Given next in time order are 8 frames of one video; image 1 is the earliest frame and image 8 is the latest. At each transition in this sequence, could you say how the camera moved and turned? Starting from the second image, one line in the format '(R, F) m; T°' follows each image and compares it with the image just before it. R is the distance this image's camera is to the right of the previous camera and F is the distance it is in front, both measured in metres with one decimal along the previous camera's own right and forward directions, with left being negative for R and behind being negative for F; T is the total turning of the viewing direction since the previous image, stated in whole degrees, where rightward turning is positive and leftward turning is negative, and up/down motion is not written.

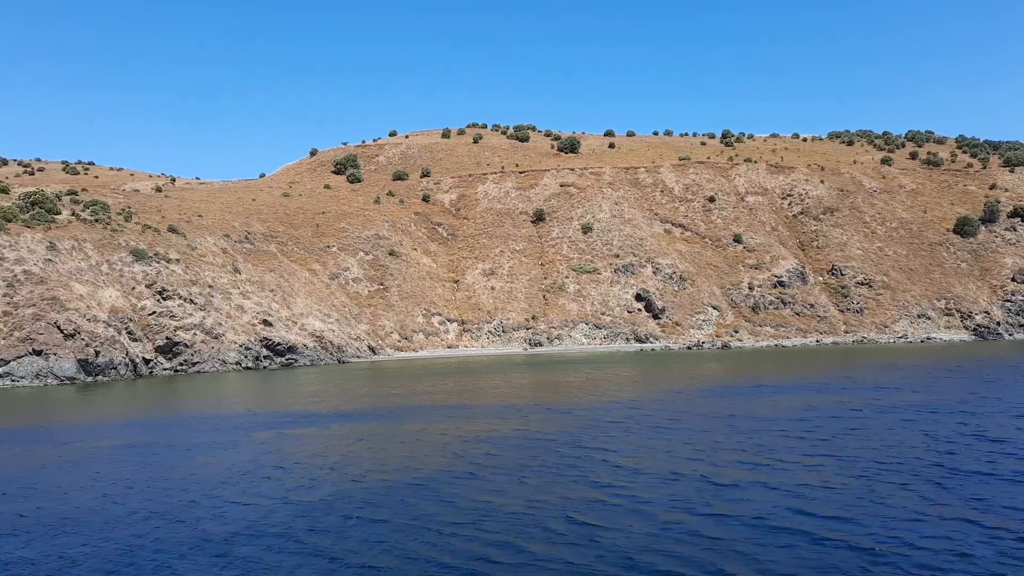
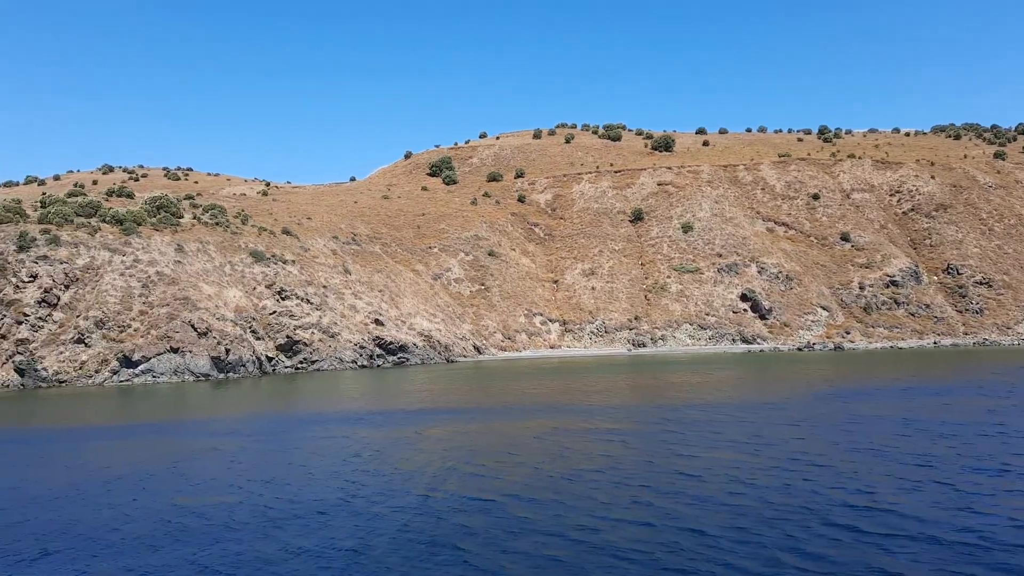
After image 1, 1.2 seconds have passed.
(-2.7, -0.2) m; -5°
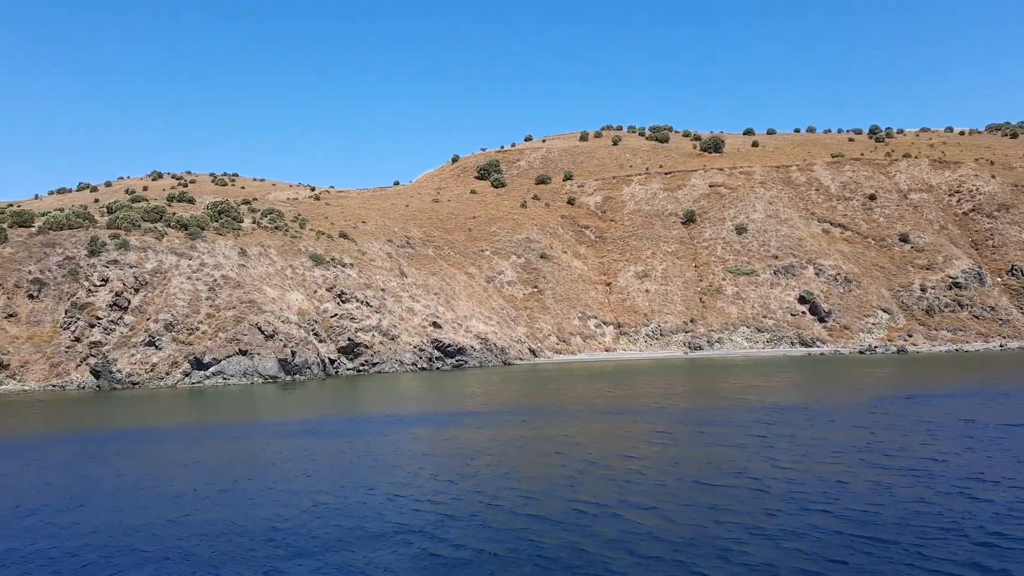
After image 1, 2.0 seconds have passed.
(-1.8, 0.0) m; -2°
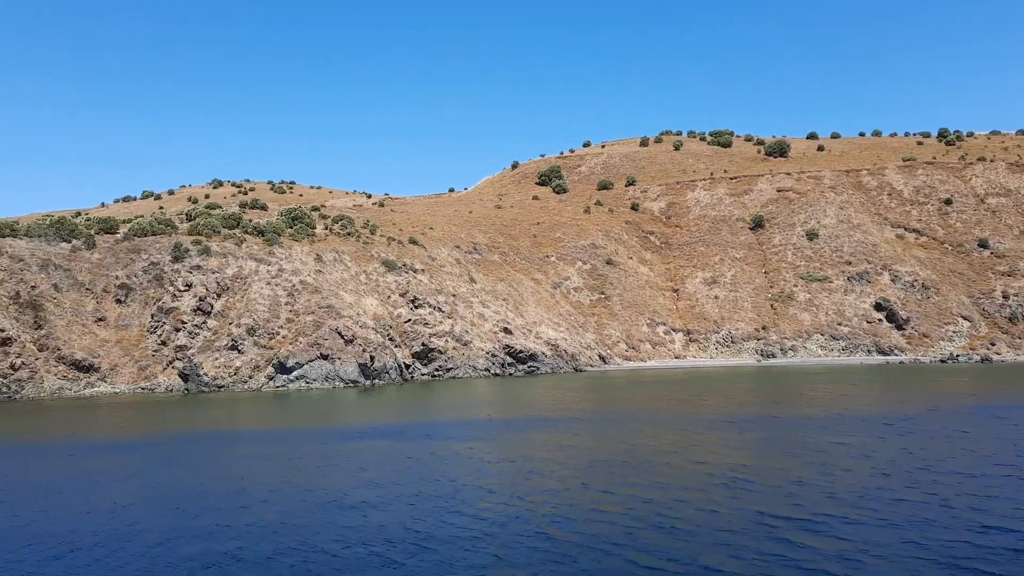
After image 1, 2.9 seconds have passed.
(-2.1, +0.1) m; -3°
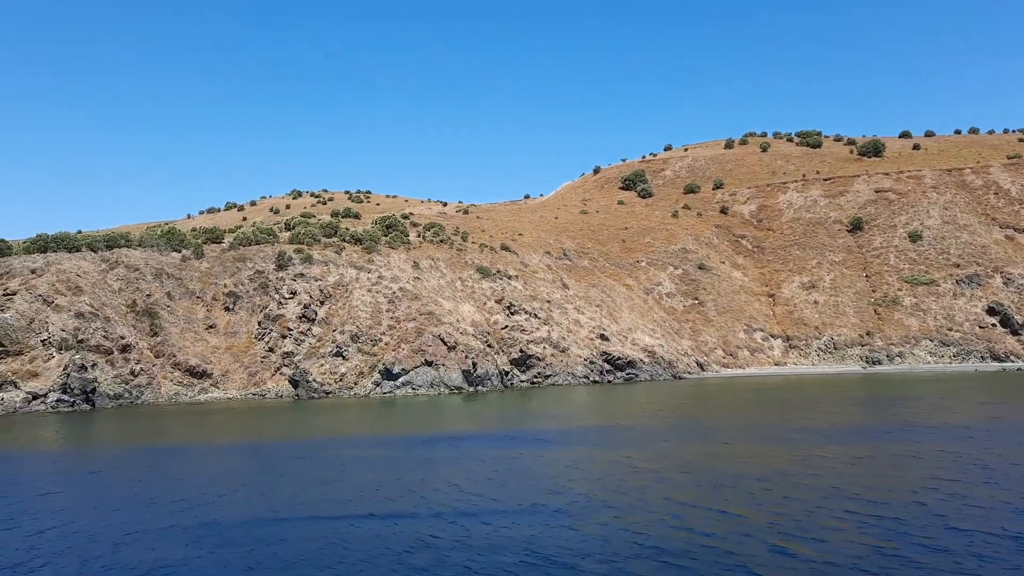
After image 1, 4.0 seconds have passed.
(-2.3, +0.4) m; -5°
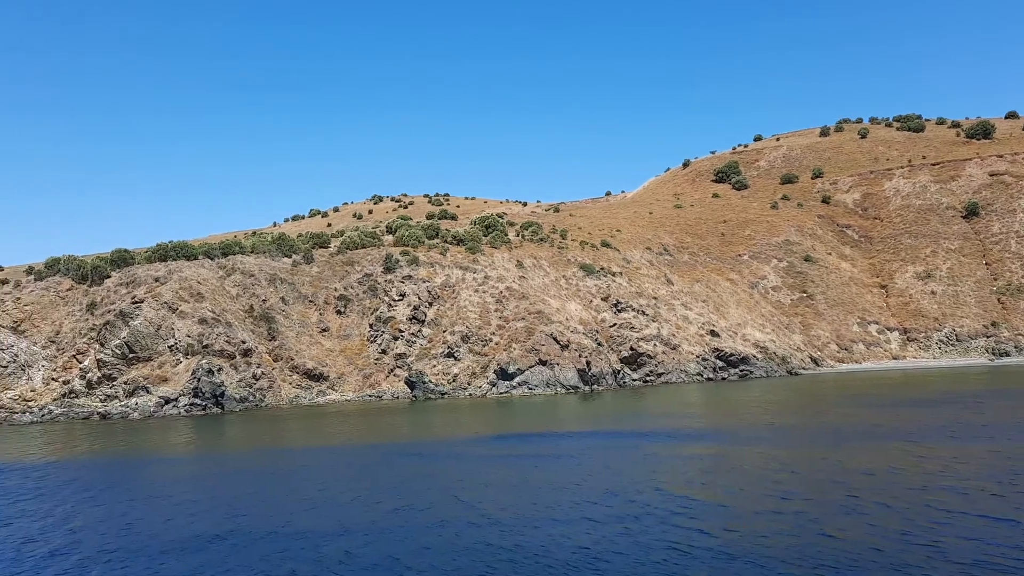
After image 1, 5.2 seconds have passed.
(-2.7, +0.6) m; -5°
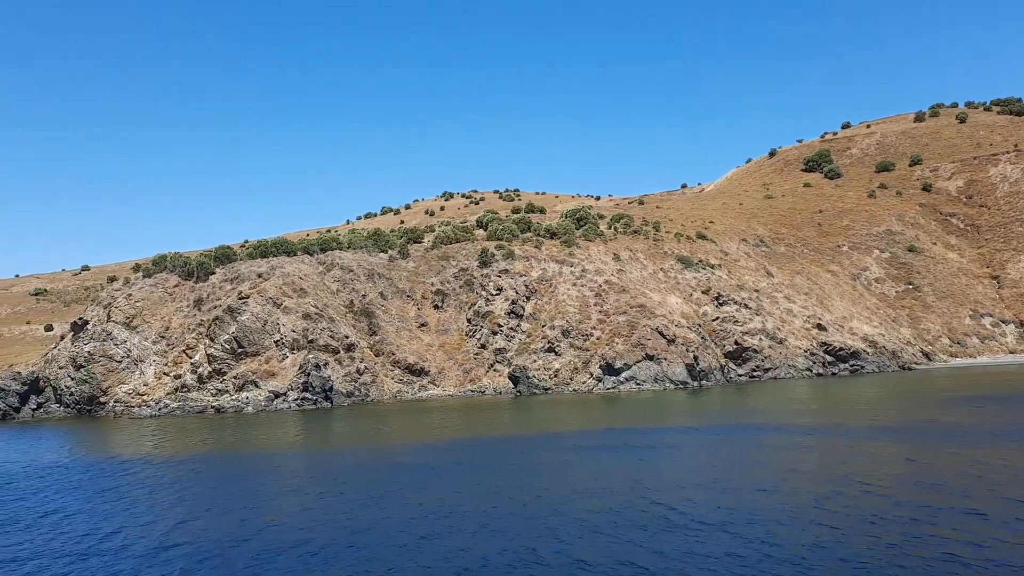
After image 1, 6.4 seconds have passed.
(-2.6, +0.8) m; -4°
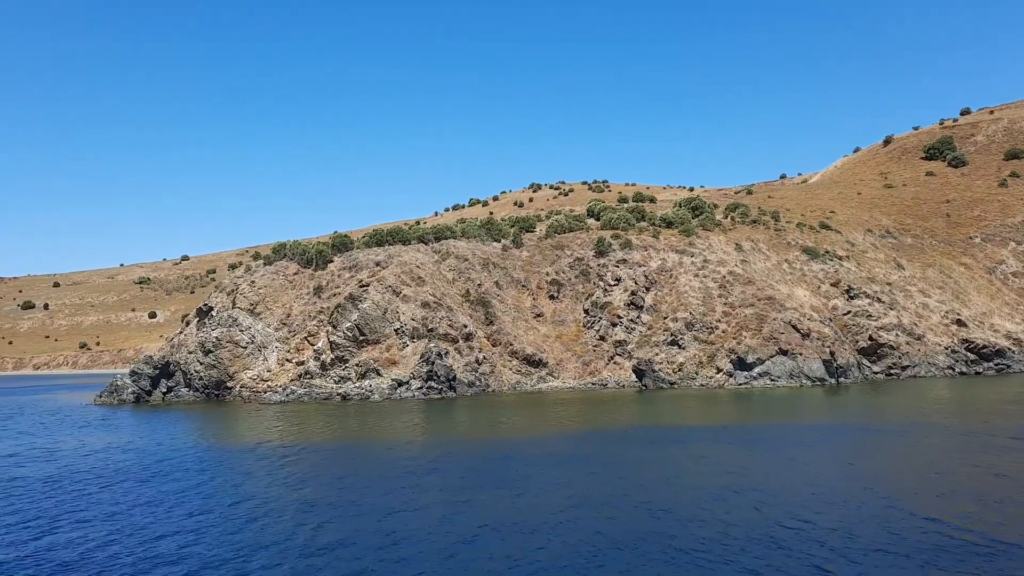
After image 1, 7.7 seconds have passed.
(-2.9, +1.1) m; -5°
